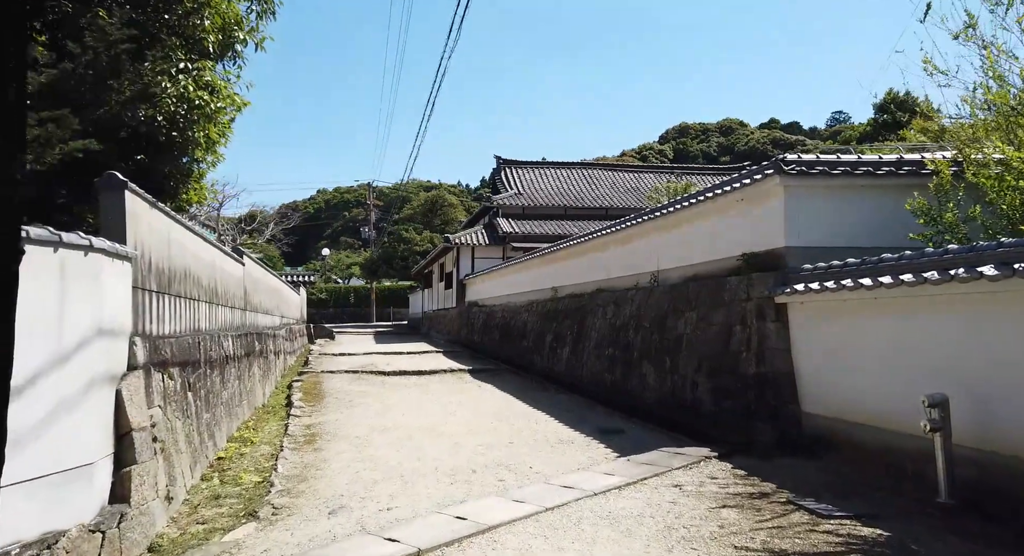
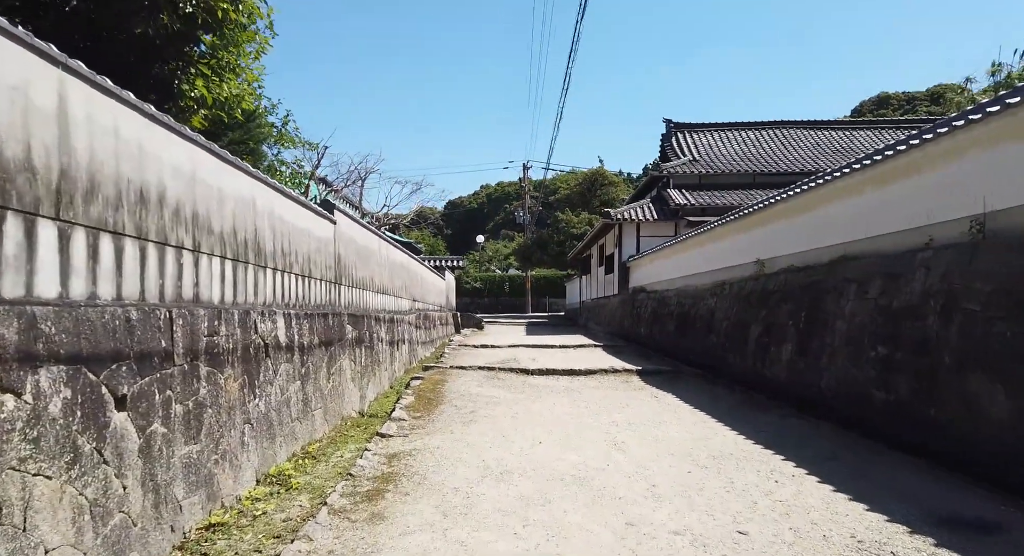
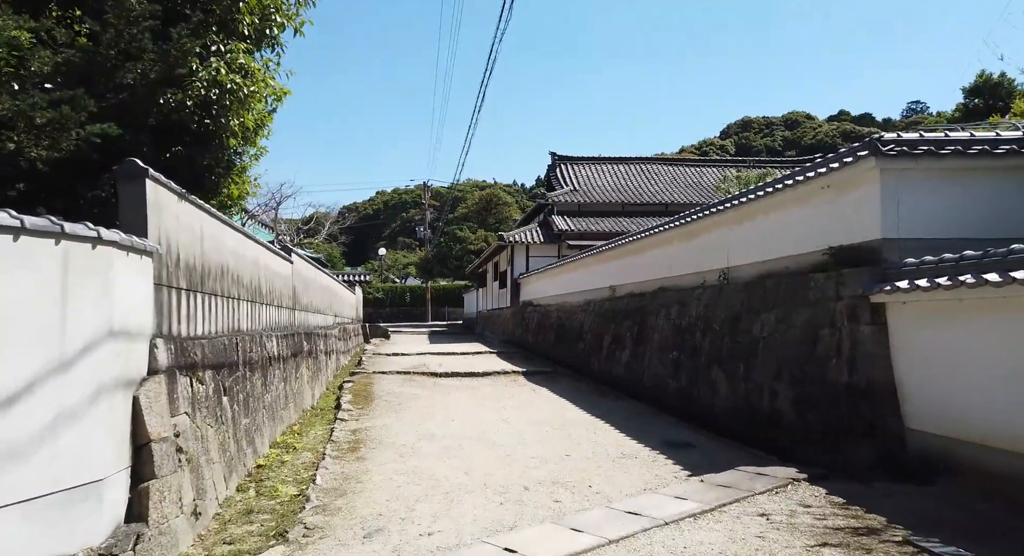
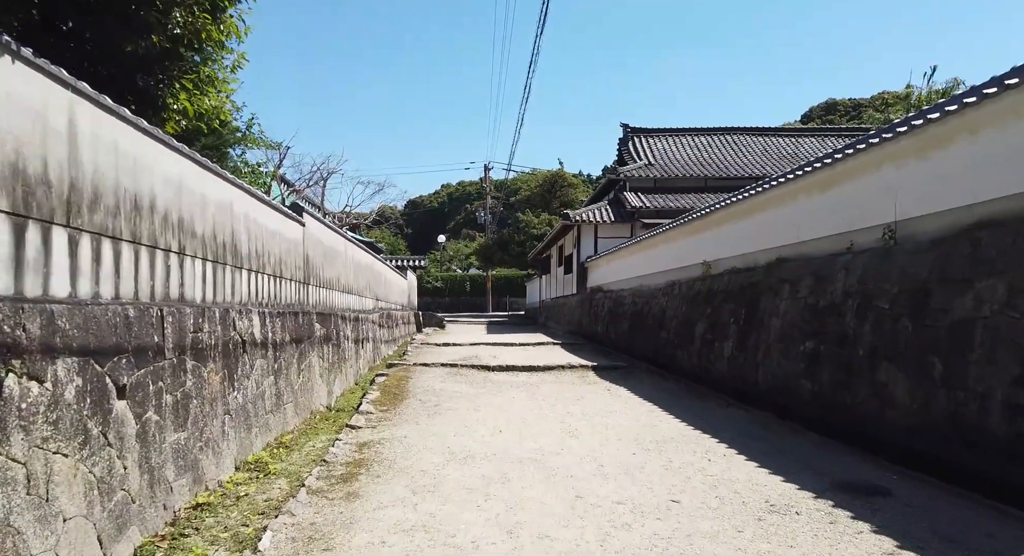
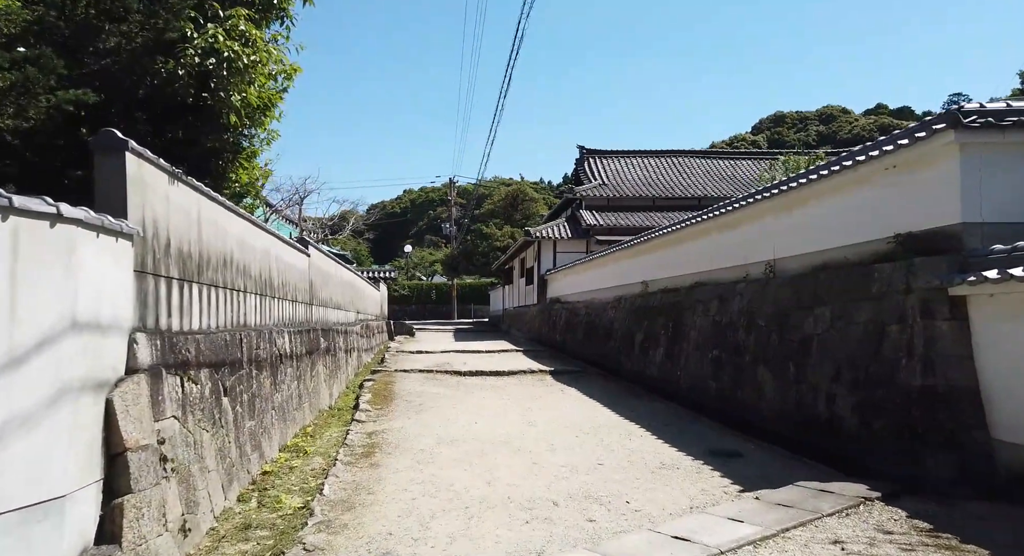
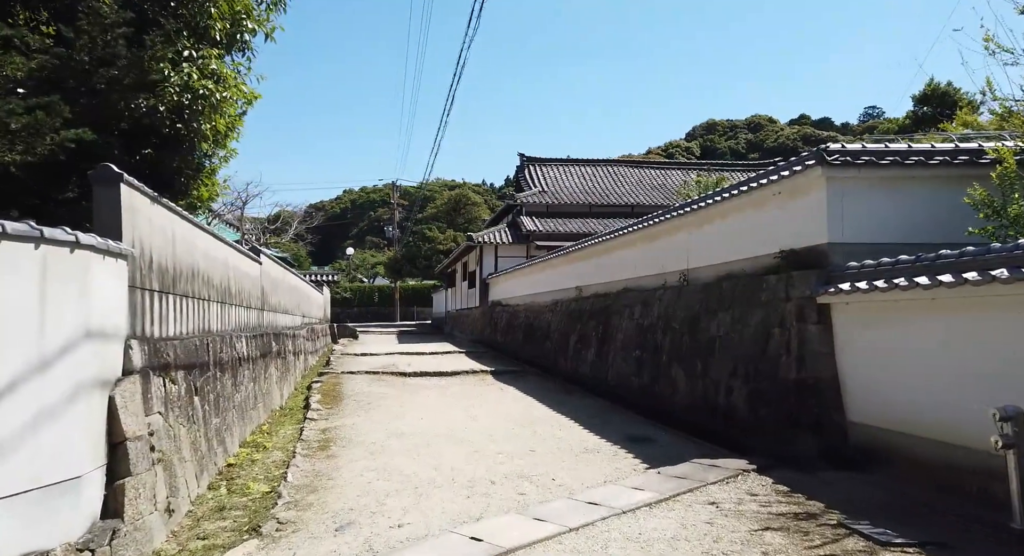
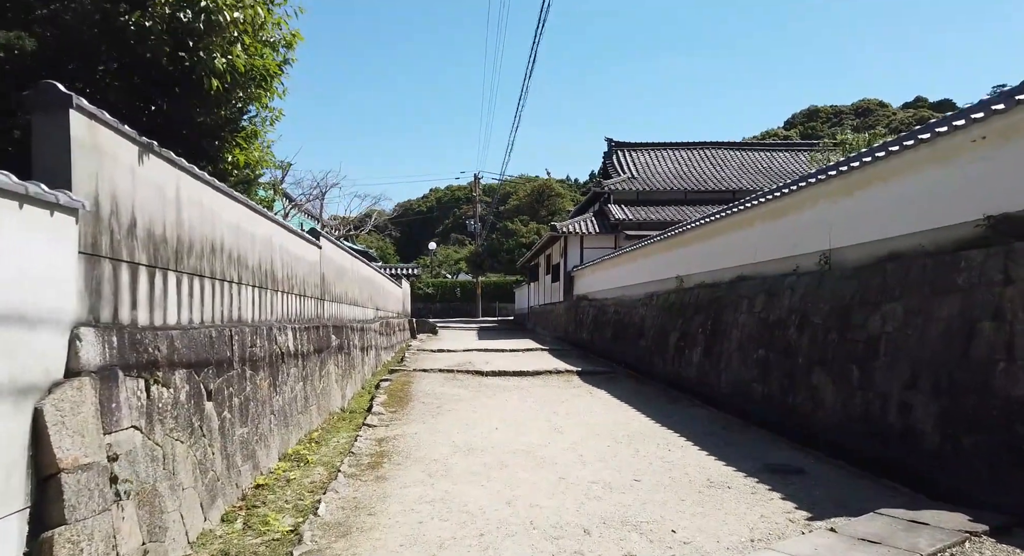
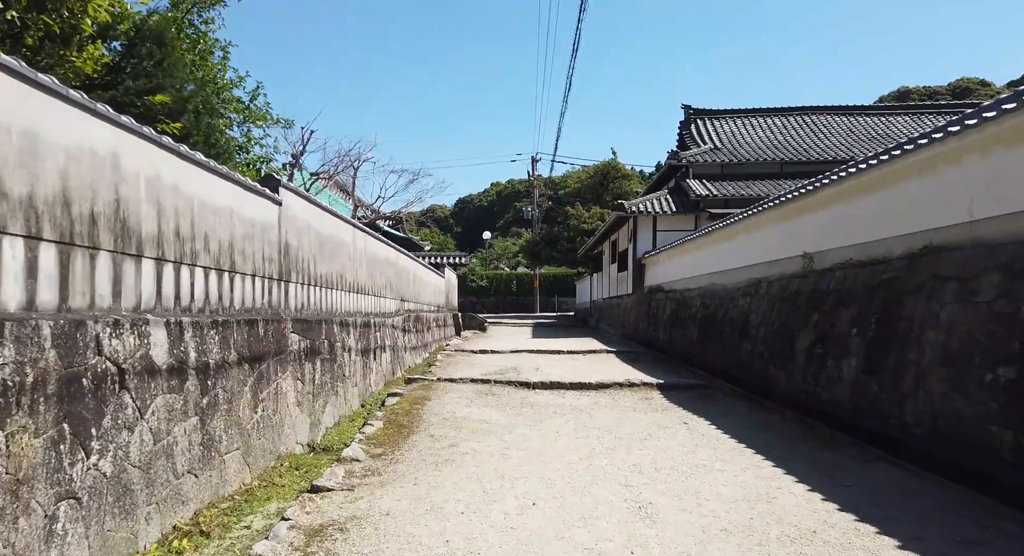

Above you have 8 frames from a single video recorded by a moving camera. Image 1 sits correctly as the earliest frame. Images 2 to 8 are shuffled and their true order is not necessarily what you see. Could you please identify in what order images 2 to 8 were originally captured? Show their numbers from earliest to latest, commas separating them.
6, 3, 5, 7, 4, 2, 8
